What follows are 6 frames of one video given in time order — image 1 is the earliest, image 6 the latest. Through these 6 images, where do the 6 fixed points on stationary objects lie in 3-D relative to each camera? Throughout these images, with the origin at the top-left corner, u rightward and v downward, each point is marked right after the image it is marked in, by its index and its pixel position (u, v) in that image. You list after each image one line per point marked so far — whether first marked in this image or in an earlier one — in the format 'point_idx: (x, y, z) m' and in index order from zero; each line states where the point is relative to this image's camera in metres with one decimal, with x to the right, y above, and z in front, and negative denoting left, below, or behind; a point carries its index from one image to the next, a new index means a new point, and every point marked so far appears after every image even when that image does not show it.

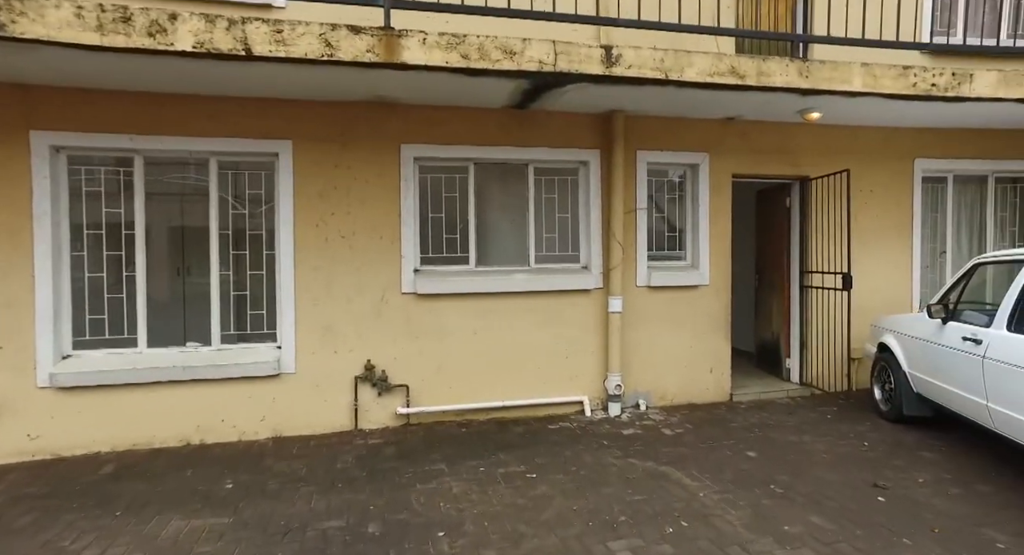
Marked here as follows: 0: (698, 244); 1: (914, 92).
0: (+2.0, +0.3, +5.9) m
1: (+3.5, +1.6, +4.9) m
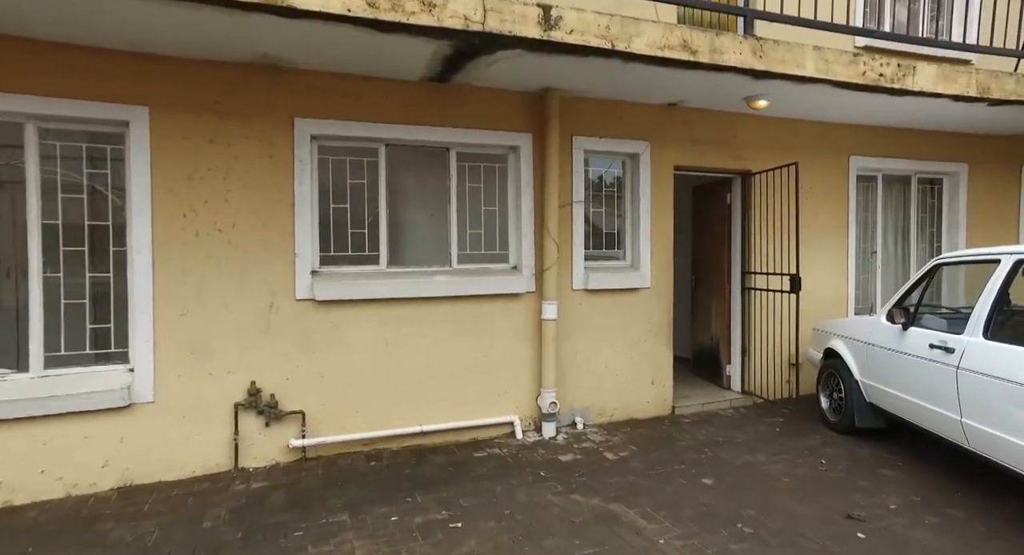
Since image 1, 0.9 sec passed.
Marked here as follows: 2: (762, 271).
0: (+1.2, +0.3, +5.4) m
1: (+2.9, +1.6, +4.6) m
2: (+2.5, +0.1, +5.7) m
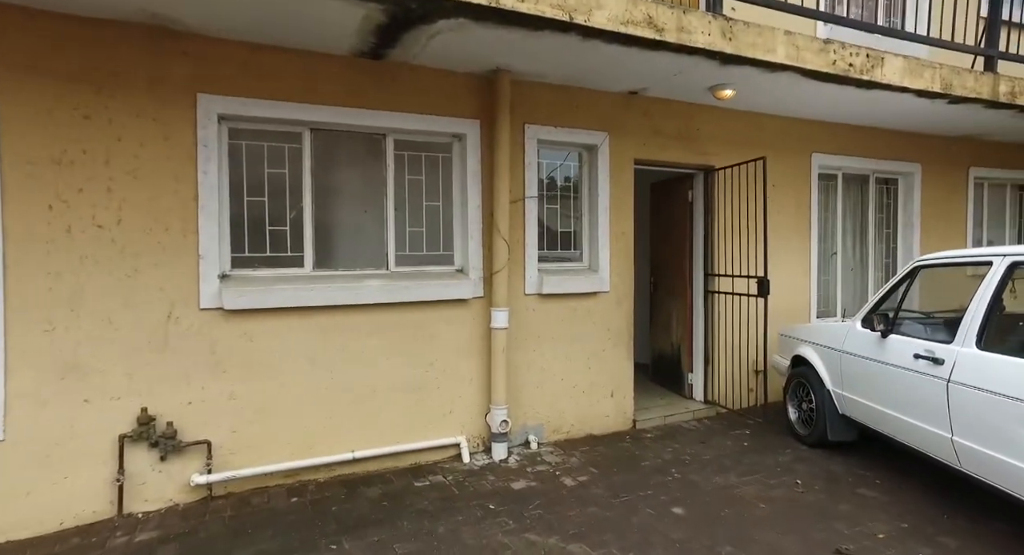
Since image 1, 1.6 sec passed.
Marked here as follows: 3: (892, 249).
0: (+0.7, +0.3, +5.0) m
1: (+2.5, +1.6, +4.3) m
2: (+2.0, 0.0, +5.3) m
3: (+4.5, +0.3, +6.7) m
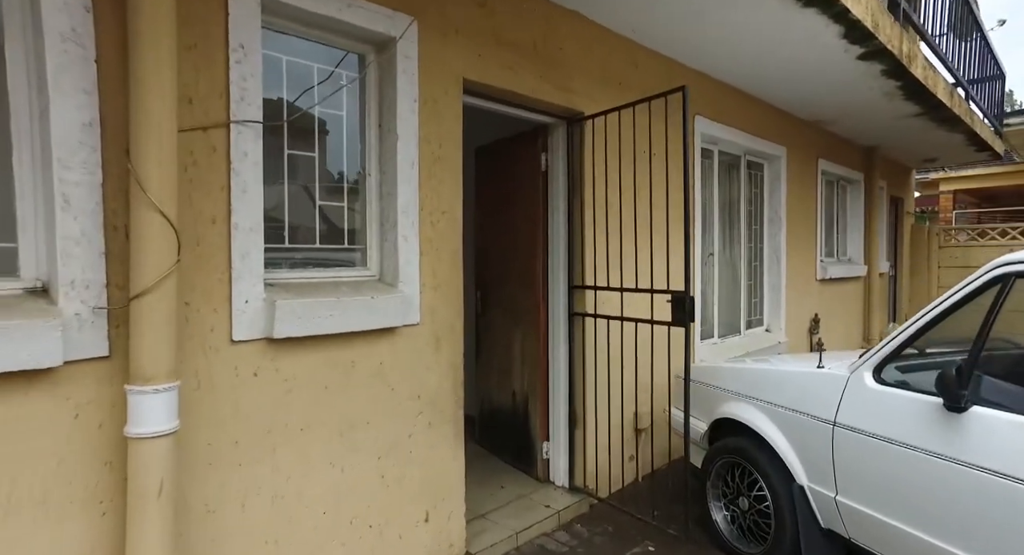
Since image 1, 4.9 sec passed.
0: (-0.5, +0.2, +2.6) m
1: (+1.3, +1.5, +2.6) m
2: (+0.5, 0.0, +3.4) m
3: (+2.4, +0.3, +5.5) m
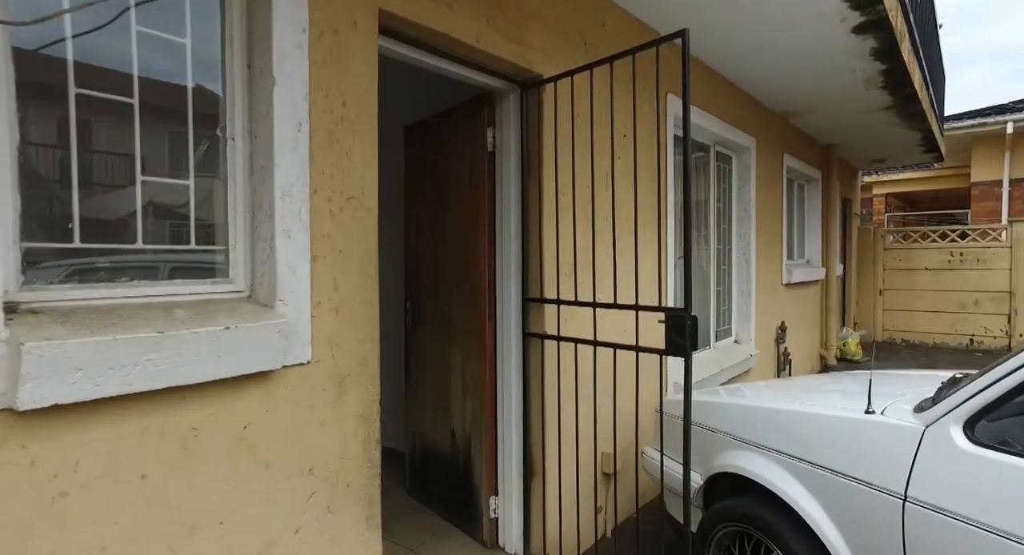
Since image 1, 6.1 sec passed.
0: (-0.7, +0.2, +1.7) m
1: (+1.1, +1.5, +1.9) m
2: (+0.2, -0.1, +2.6) m
3: (+1.9, +0.2, +5.0) m
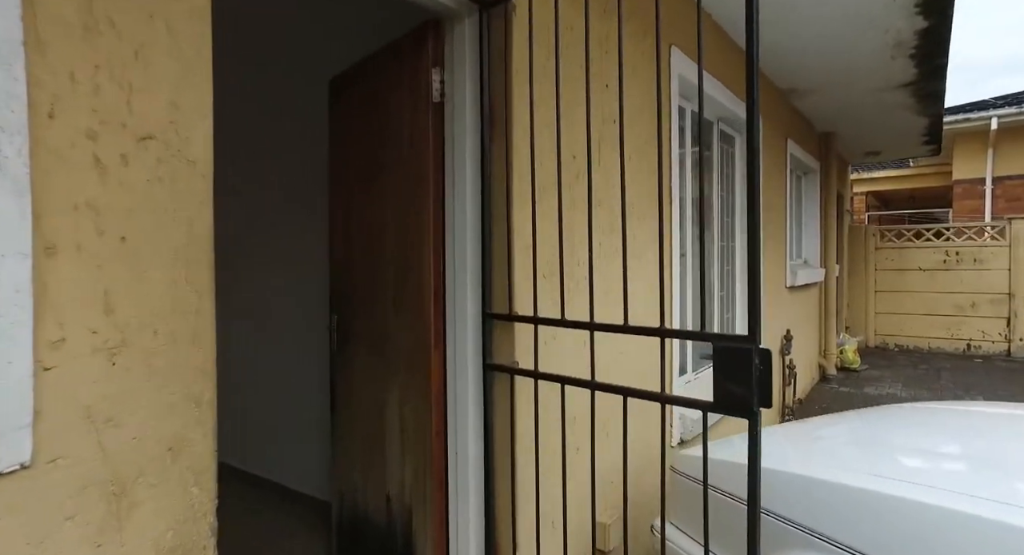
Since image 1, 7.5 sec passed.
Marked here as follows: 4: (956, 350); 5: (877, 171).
0: (-0.8, +0.1, +0.8) m
1: (+1.0, +1.5, +1.1) m
2: (+0.1, -0.1, +1.7) m
3: (+1.6, +0.2, +4.2) m
4: (+6.8, -1.1, +8.7) m
5: (+9.3, +2.7, +14.4) m
